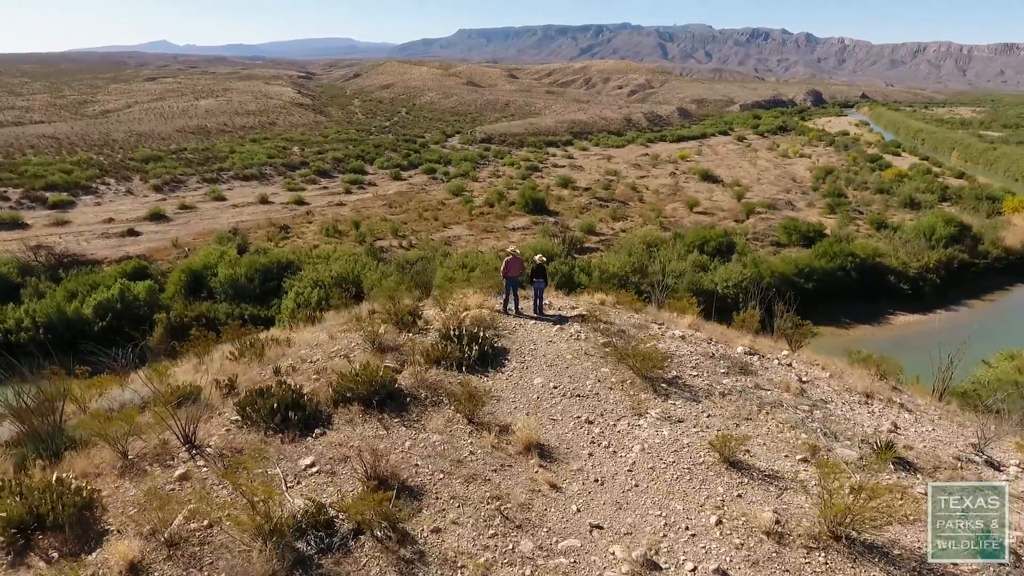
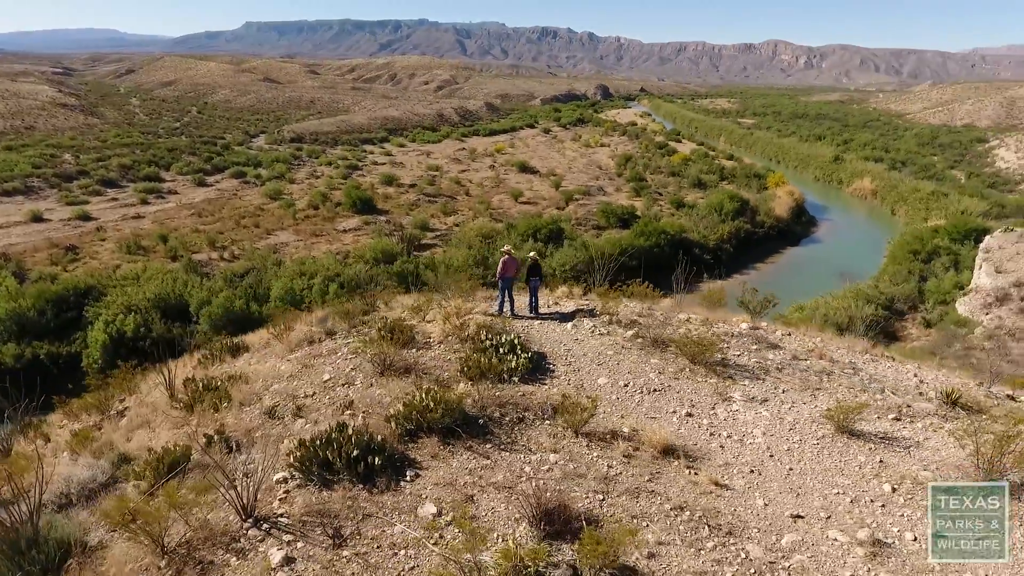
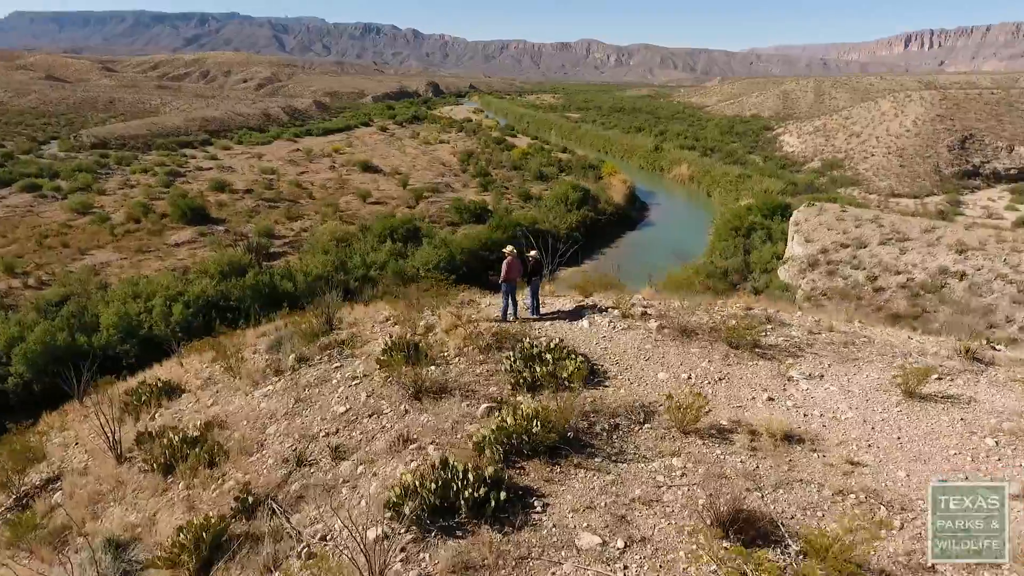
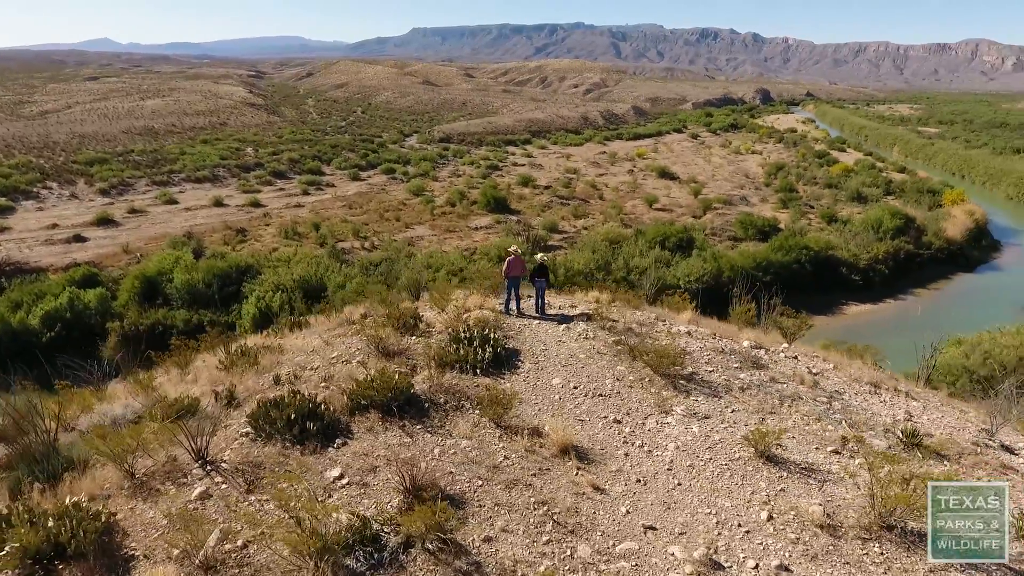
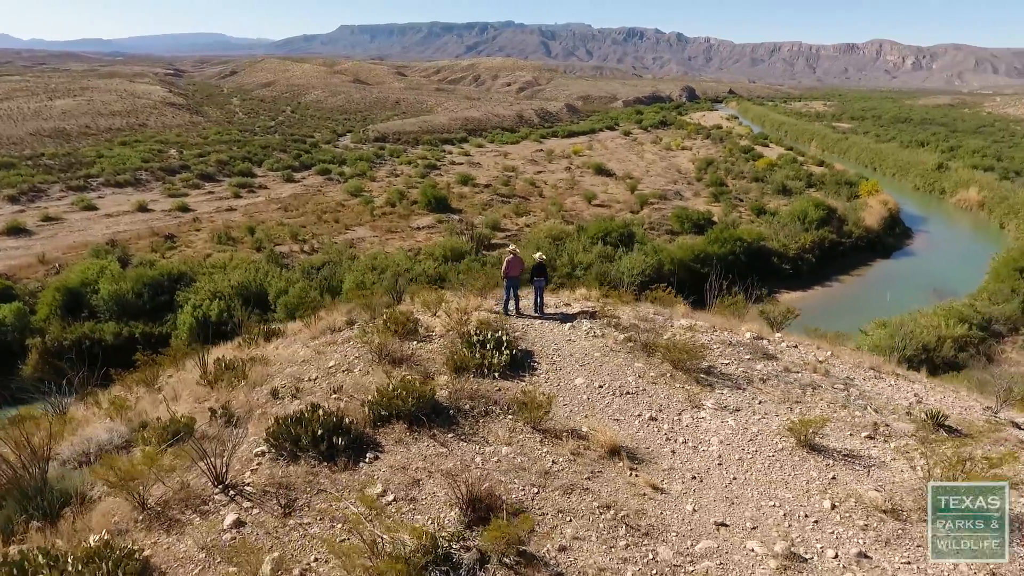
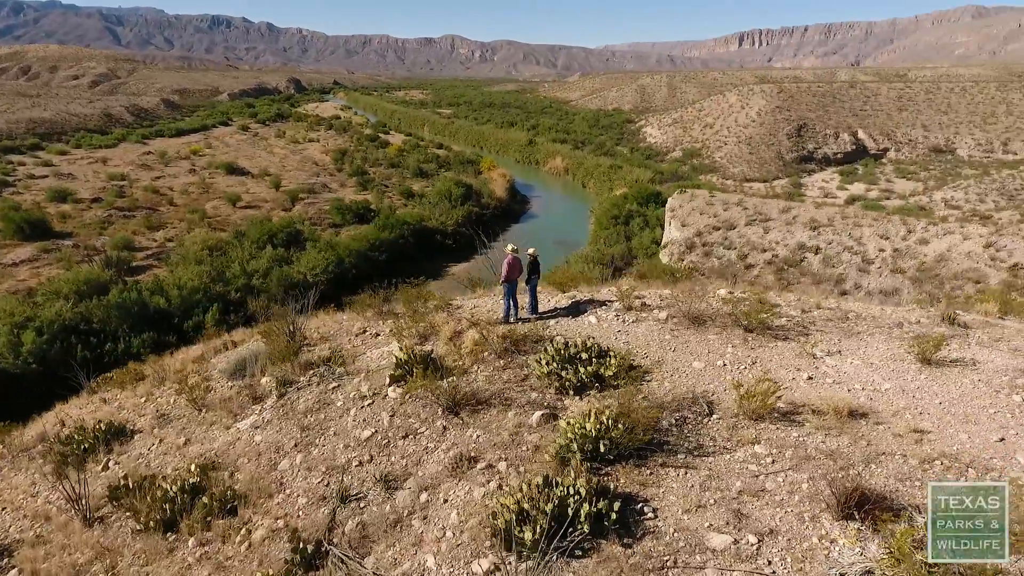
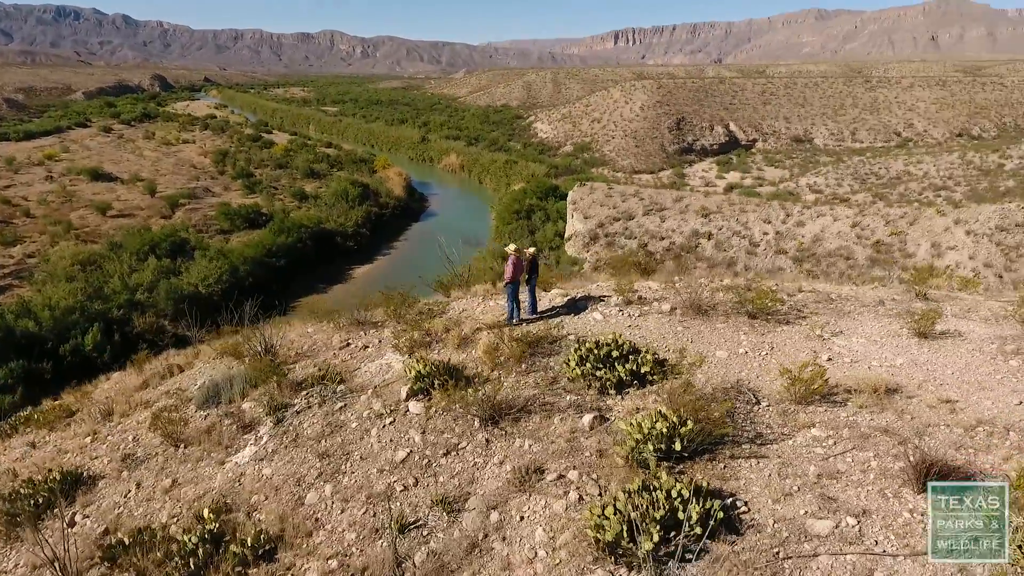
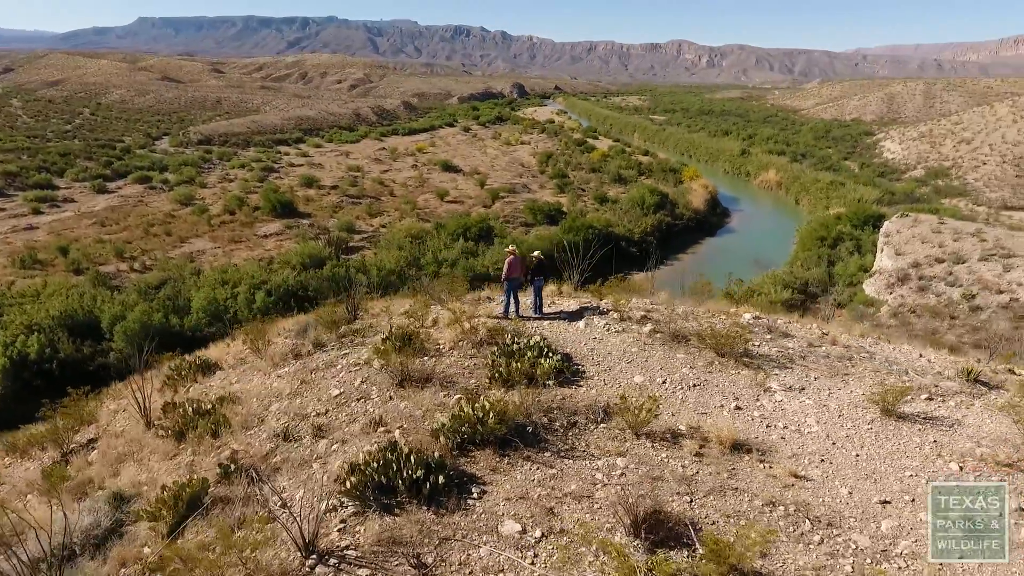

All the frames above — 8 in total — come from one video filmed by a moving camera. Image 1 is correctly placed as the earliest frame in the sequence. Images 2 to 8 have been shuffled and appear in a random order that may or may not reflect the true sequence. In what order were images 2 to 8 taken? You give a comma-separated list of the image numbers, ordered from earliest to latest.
4, 5, 2, 8, 3, 6, 7
